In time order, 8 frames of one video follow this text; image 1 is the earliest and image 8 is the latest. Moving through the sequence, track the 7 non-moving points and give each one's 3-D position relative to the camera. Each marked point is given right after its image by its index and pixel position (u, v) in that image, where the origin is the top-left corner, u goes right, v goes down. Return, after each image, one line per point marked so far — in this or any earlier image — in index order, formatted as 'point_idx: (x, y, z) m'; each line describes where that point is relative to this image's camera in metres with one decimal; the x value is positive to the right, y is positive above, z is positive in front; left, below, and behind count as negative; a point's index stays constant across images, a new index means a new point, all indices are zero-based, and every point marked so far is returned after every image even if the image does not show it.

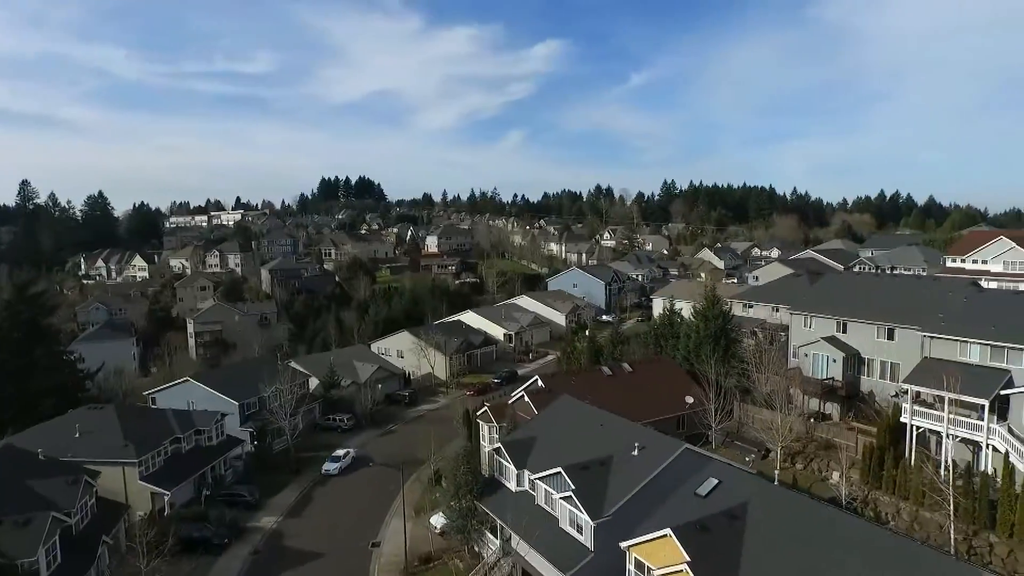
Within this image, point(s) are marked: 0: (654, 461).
0: (+3.4, -4.1, +16.6) m
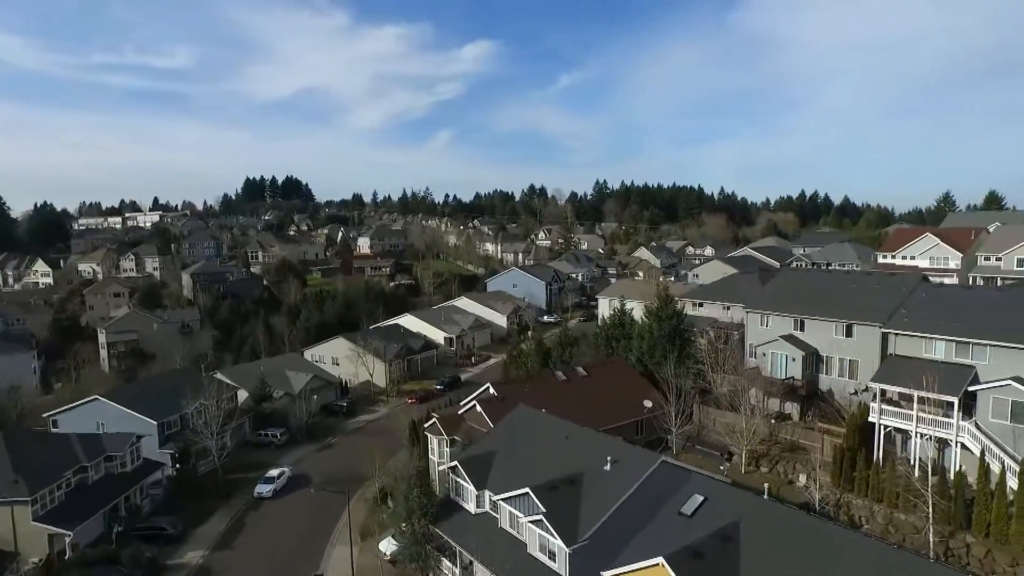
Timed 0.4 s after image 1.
0: (+2.6, -4.1, +15.2) m
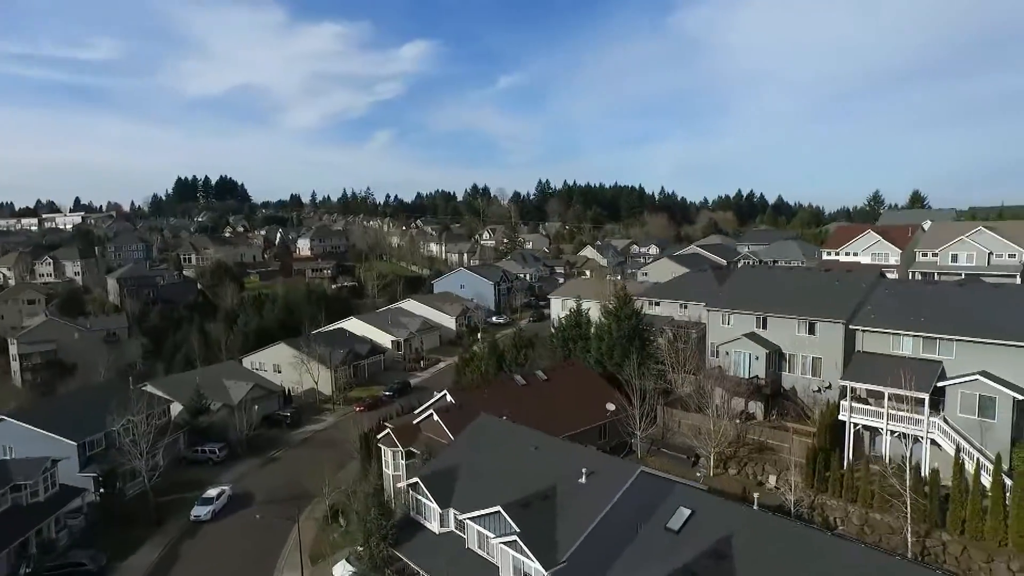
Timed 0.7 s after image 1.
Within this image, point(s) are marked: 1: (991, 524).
0: (+2.0, -4.1, +14.2) m
1: (+11.0, -5.4, +15.8) m
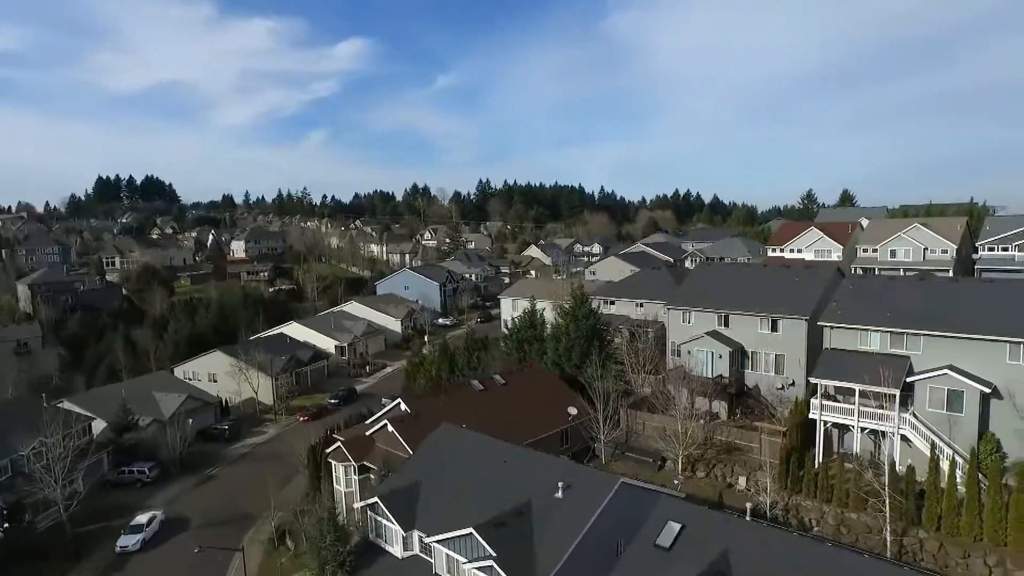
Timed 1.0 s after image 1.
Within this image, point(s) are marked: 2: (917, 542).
0: (+1.4, -4.1, +13.2) m
1: (+10.4, -5.3, +15.6) m
2: (+9.6, -6.0, +16.1) m
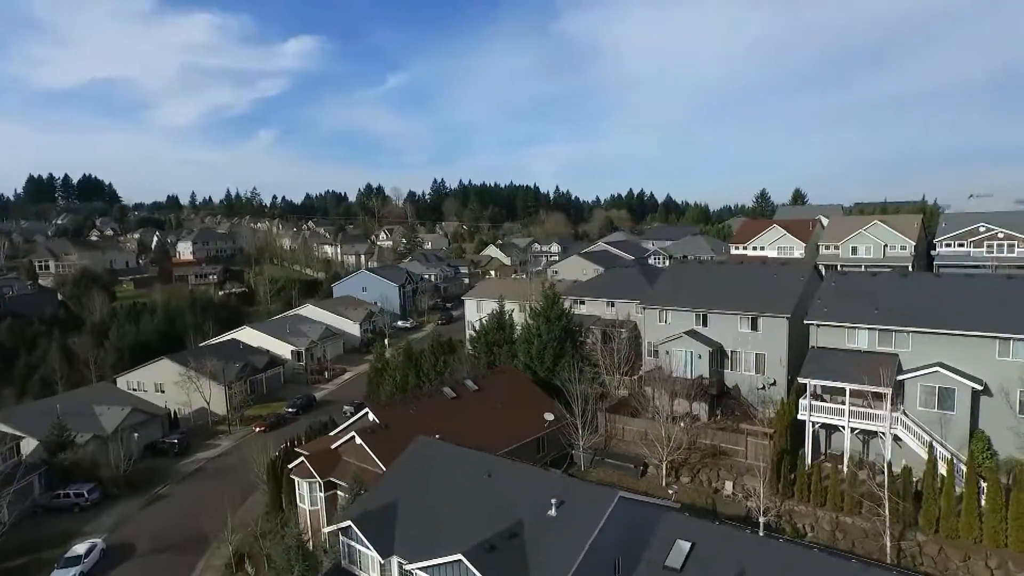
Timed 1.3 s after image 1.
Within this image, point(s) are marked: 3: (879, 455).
0: (+1.3, -4.1, +12.1) m
1: (+10.0, -5.2, +15.1) m
2: (+9.2, -5.9, +15.6) m
3: (+9.7, -4.4, +18.3) m
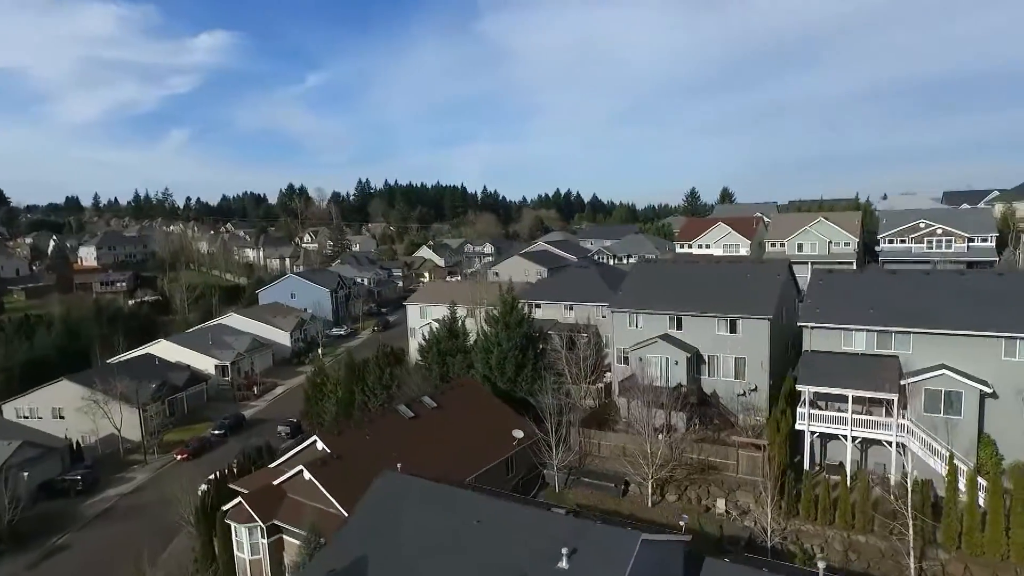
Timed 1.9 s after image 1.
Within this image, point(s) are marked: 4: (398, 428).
0: (+1.4, -4.2, +10.1) m
1: (+9.8, -5.1, +13.9) m
2: (+8.9, -5.9, +14.4) m
3: (+9.1, -4.4, +17.1) m
4: (-3.2, -3.9, +19.0) m
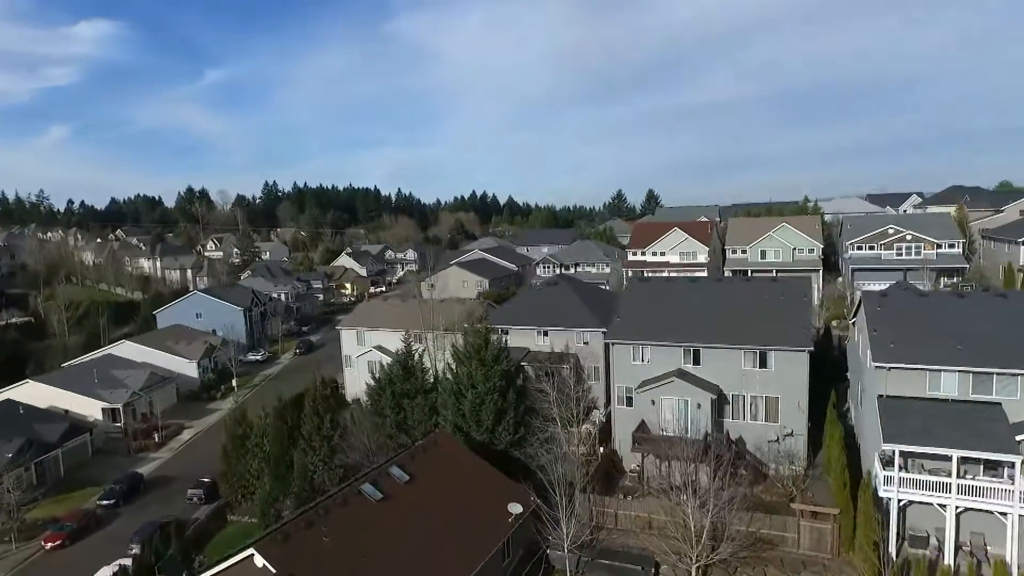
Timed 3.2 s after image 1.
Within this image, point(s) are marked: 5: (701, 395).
0: (+2.6, -4.9, +5.8) m
1: (+10.4, -5.7, +10.8) m
2: (+9.5, -6.5, +11.1) m
3: (+9.4, -5.0, +13.8) m
4: (-3.1, -4.7, +14.1) m
5: (+4.9, -2.8, +17.9) m
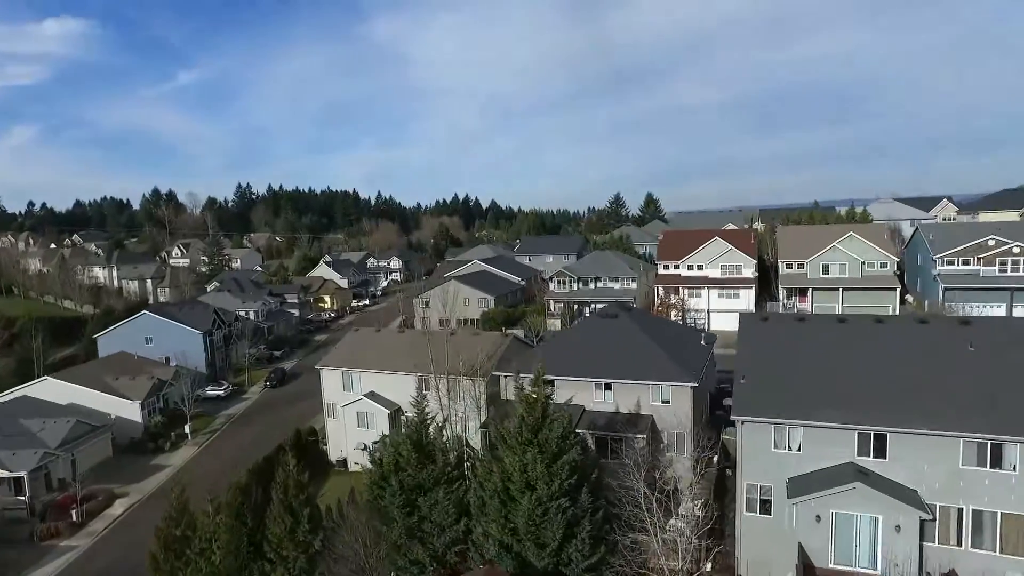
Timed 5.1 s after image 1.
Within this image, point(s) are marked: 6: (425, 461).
0: (+4.5, -5.7, -0.9) m
1: (+12.2, -6.6, +4.3) m
2: (+11.3, -7.3, +4.5) m
3: (+11.0, -5.9, +7.2) m
4: (-1.4, -5.6, +7.2) m
5: (+6.4, -3.7, +11.2) m
6: (-1.9, -3.7, +15.5) m
